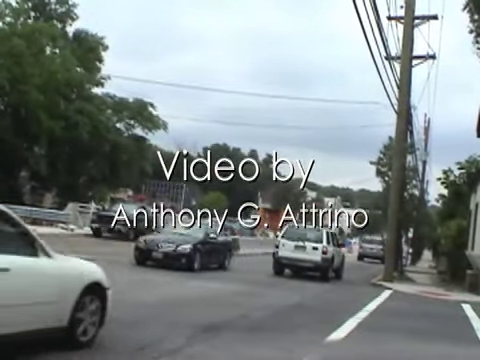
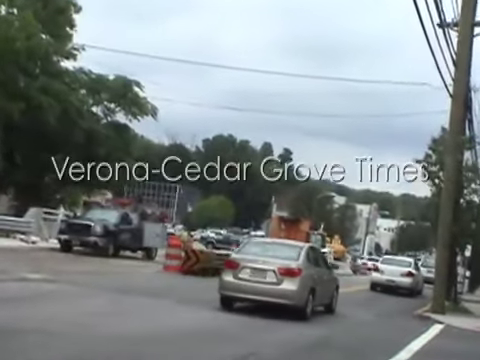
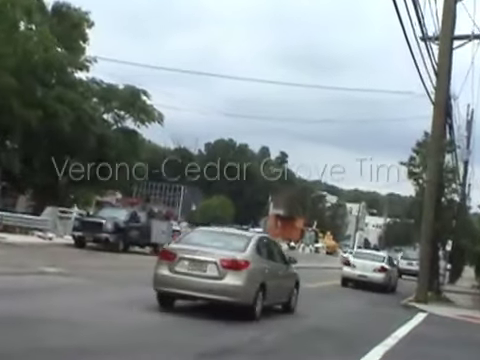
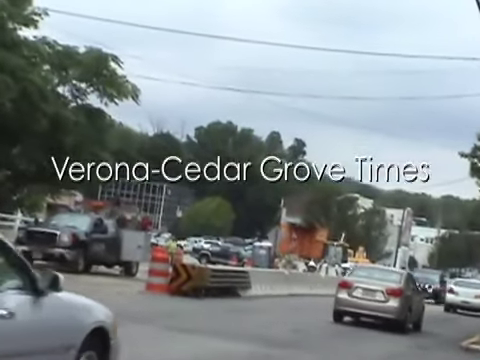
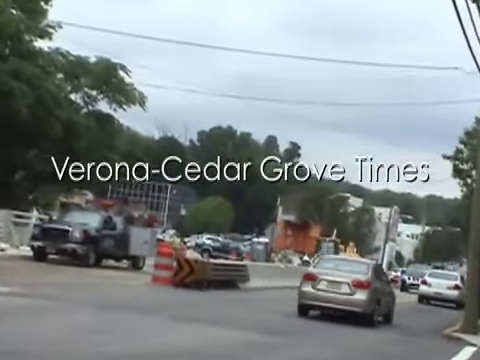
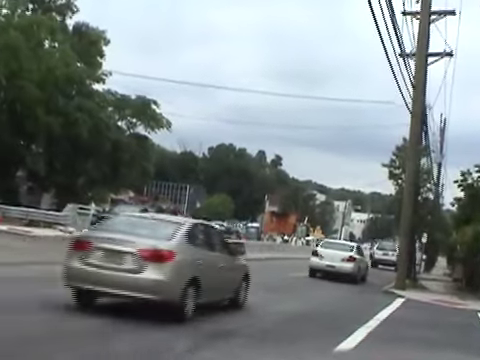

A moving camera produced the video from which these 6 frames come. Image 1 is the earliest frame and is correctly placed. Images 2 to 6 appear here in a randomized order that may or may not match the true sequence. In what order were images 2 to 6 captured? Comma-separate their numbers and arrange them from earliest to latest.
6, 3, 2, 5, 4
